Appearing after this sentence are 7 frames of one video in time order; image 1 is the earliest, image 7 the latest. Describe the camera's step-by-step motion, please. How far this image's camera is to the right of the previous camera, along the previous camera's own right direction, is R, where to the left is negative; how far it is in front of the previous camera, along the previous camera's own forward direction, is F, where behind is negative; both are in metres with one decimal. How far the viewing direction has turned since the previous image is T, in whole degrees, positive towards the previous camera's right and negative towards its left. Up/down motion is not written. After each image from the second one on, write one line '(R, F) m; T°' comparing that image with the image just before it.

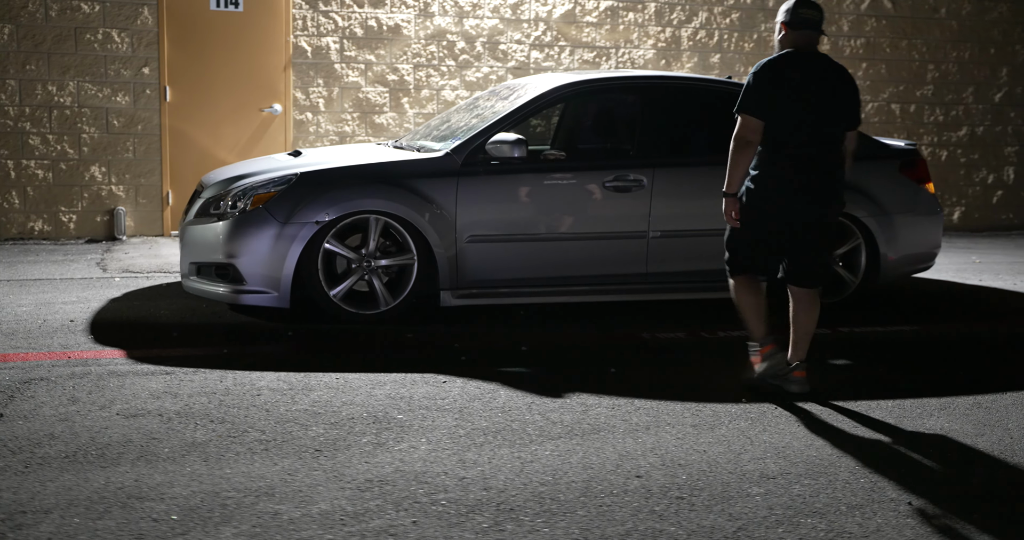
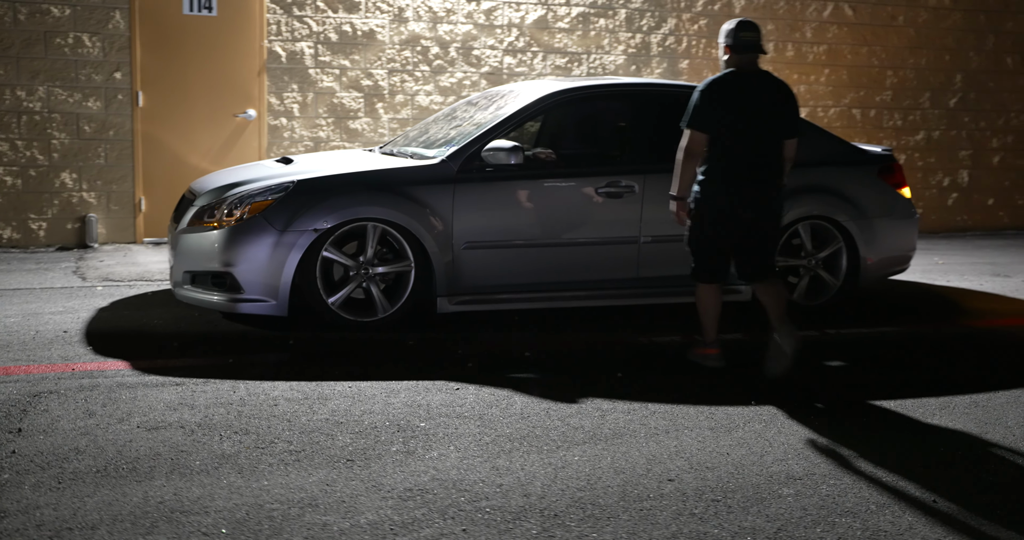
(-0.3, 0.0) m; +3°
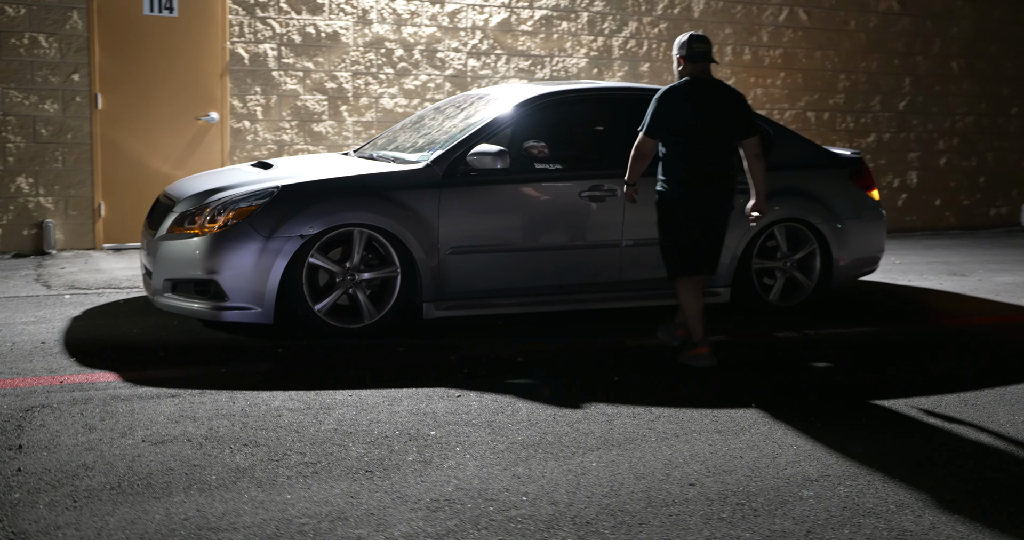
(-0.3, 0.0) m; +4°
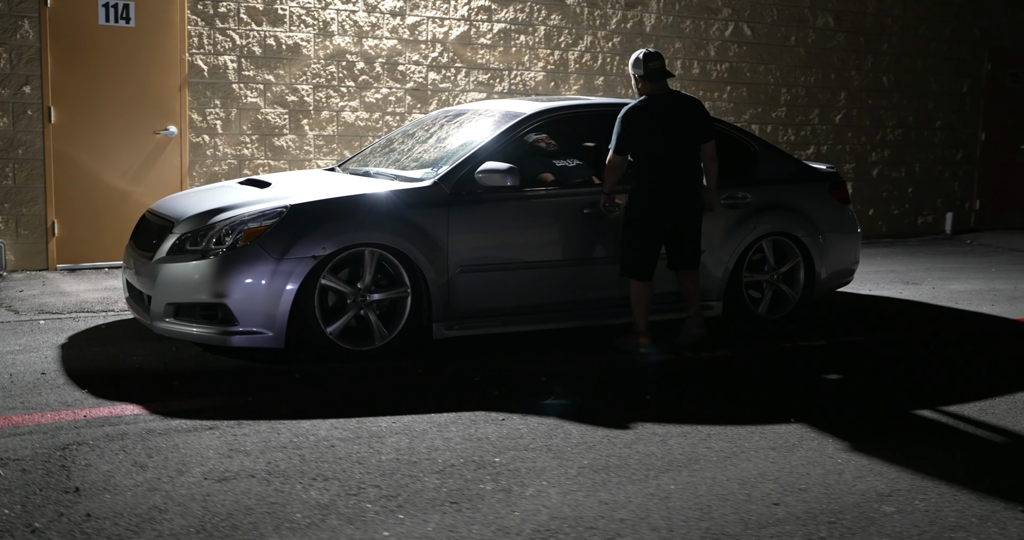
(-0.7, +0.1) m; +6°
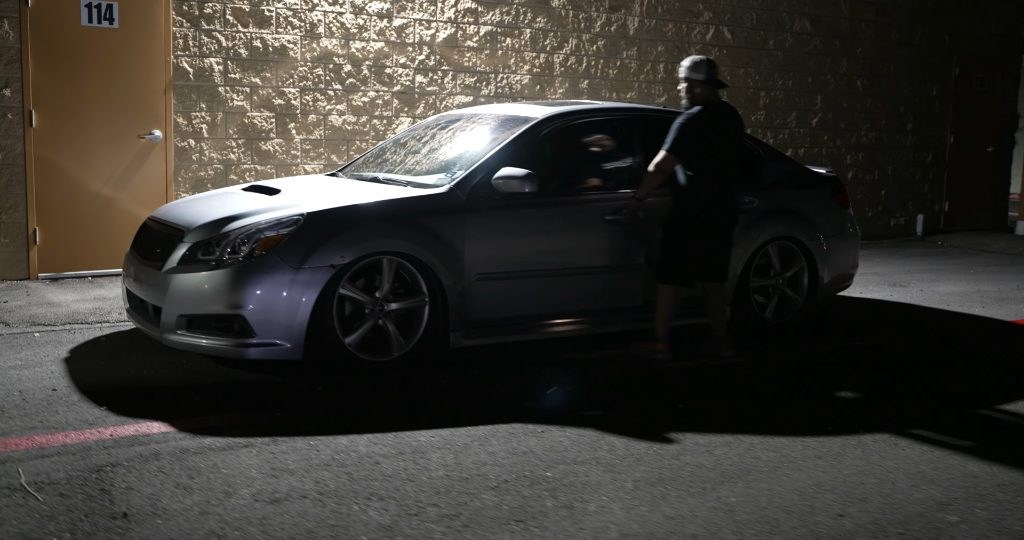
(-0.4, +0.1) m; +3°
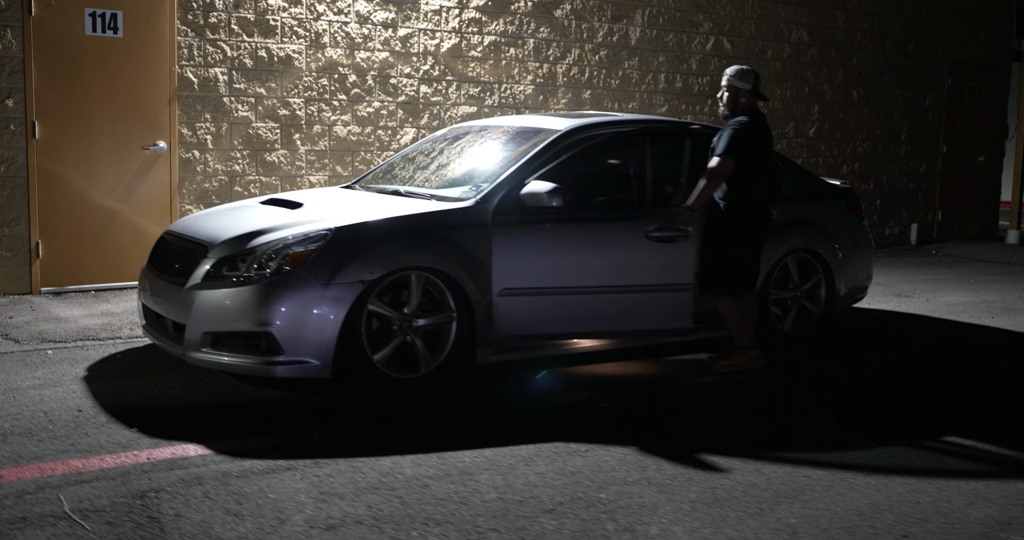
(-0.3, +0.1) m; +1°
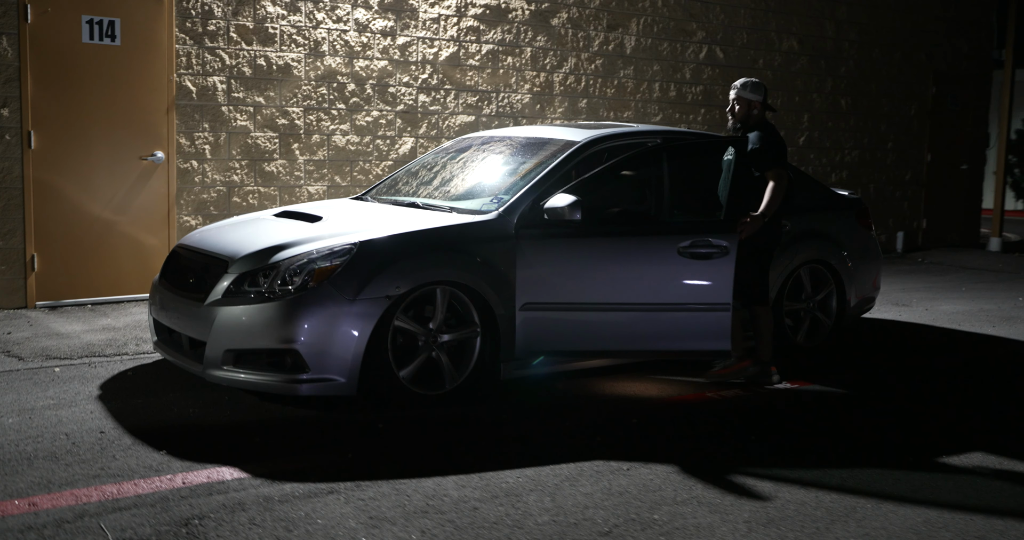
(-0.3, +0.1) m; +2°
